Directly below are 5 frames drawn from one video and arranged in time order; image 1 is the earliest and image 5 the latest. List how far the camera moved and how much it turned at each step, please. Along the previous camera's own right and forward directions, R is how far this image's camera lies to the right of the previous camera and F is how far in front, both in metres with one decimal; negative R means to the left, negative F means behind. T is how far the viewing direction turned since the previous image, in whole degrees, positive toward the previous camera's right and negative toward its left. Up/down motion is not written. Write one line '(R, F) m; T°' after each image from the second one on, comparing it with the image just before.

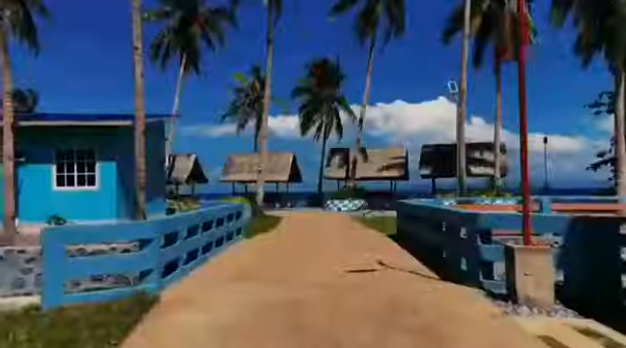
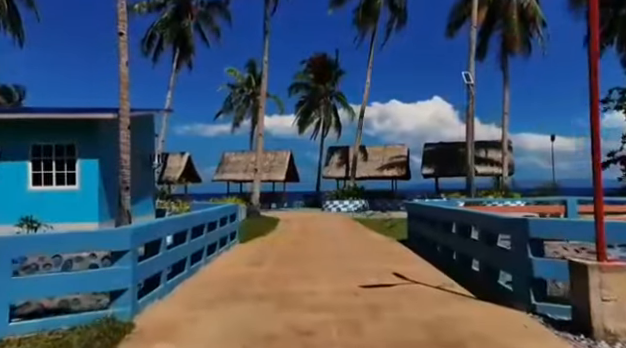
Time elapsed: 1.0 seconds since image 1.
(-0.2, +1.3) m; +1°
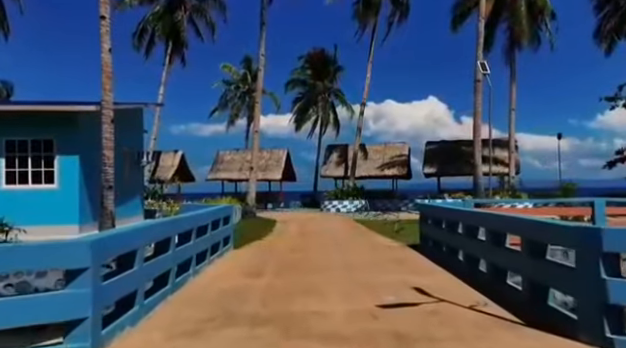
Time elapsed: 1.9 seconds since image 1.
(-0.2, +1.2) m; +1°
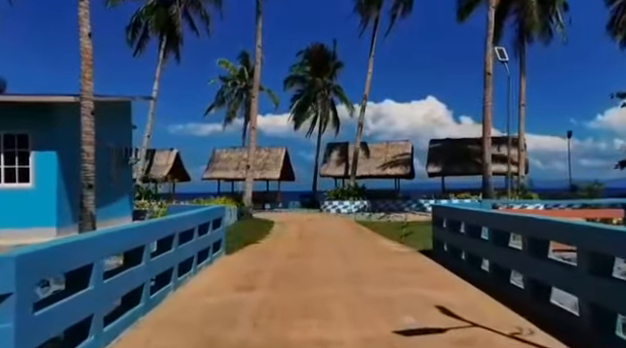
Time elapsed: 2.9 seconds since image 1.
(0.0, +1.1) m; 0°
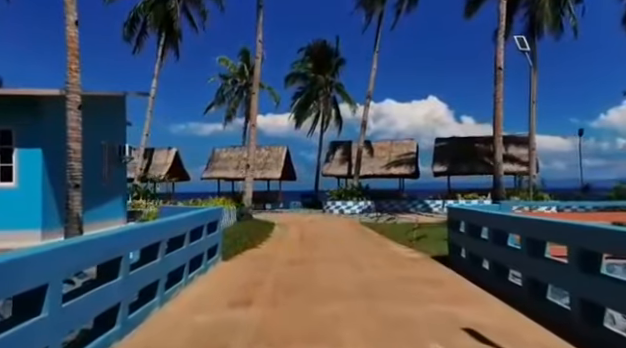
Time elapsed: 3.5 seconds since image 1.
(-0.1, +0.8) m; 0°
